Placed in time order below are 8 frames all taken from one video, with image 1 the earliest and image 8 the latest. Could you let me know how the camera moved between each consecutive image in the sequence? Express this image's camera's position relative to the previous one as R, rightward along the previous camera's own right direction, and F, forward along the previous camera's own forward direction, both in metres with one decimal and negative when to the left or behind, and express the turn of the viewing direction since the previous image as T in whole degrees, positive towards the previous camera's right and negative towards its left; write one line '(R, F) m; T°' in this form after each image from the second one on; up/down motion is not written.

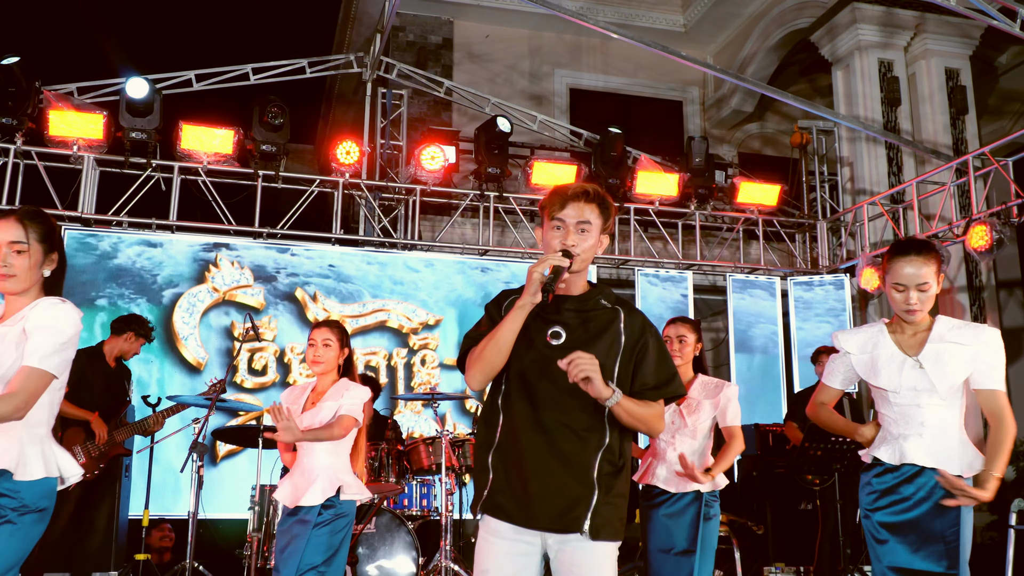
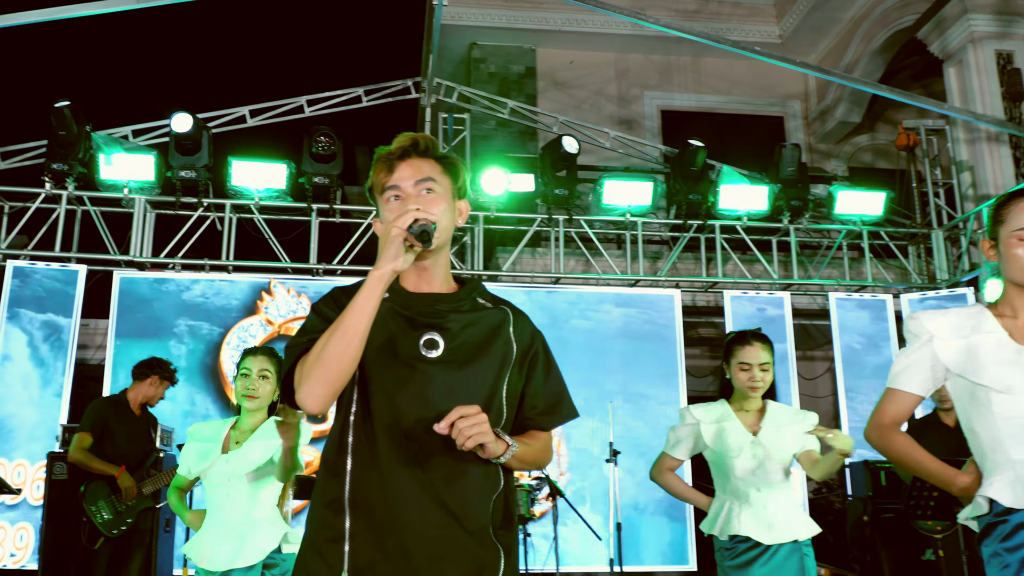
(+0.4, +0.7) m; -7°
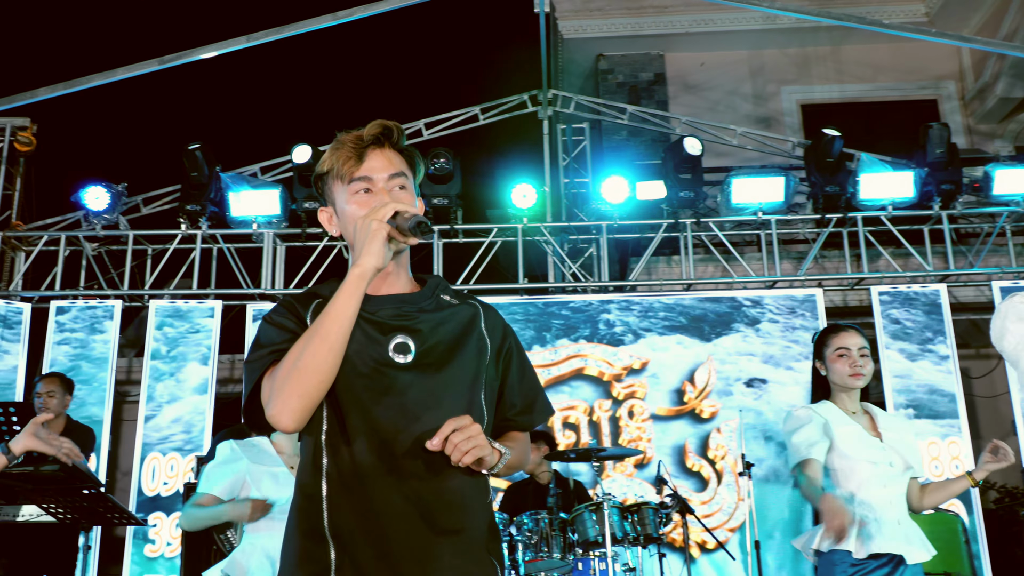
(+0.2, +0.2) m; -9°
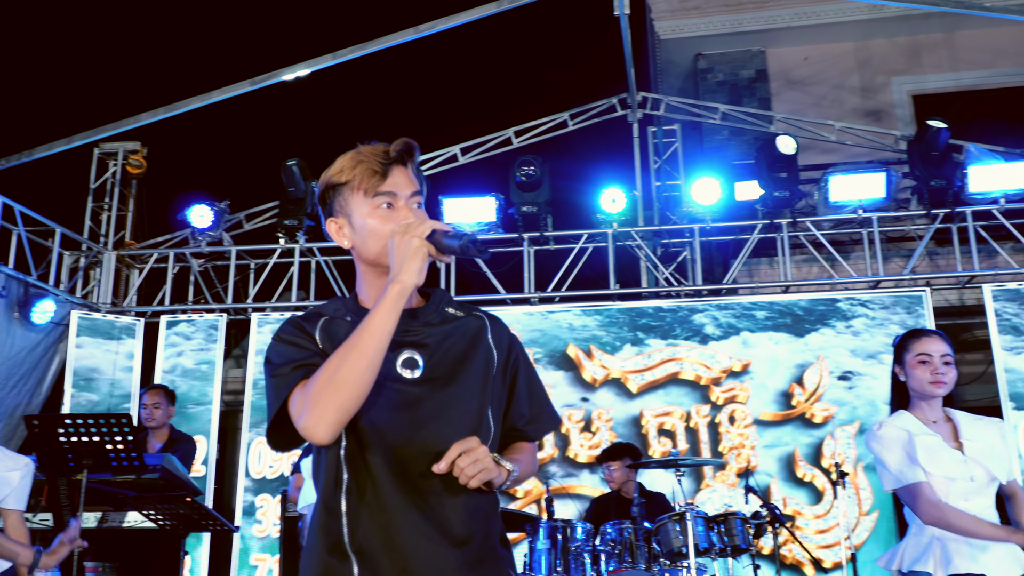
(+0.2, 0.0) m; -7°
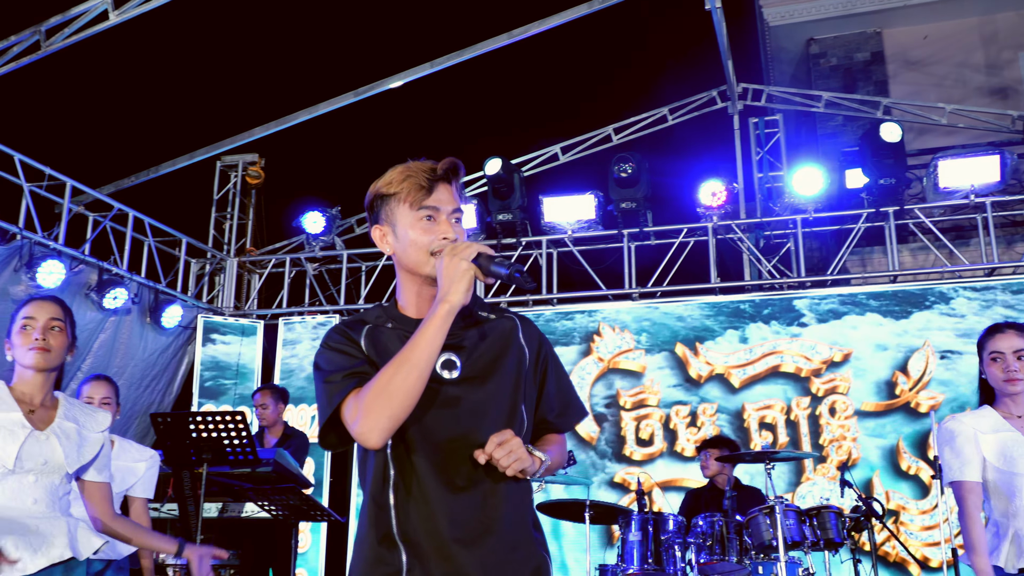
(+0.2, -0.1) m; -7°
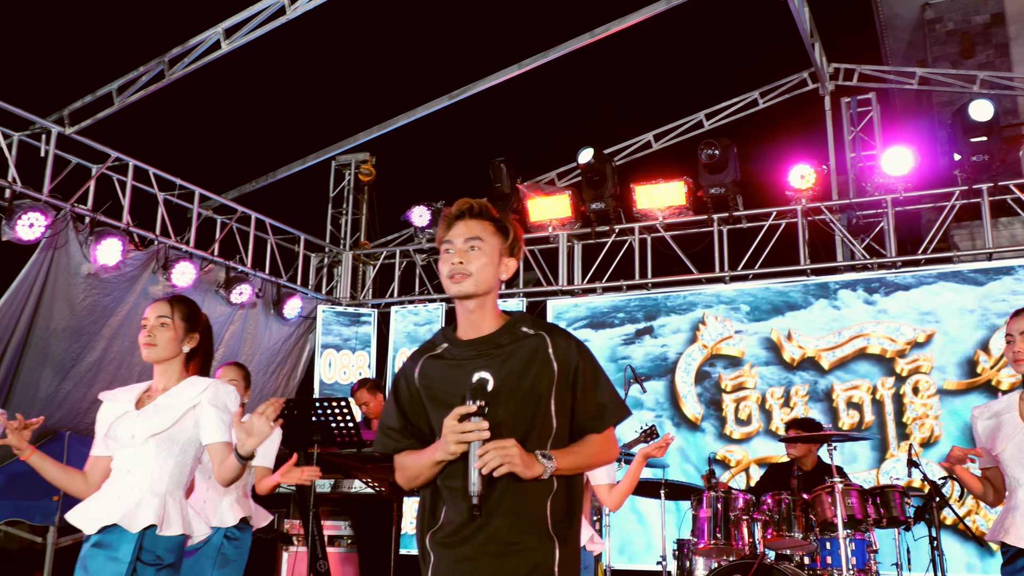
(+0.3, -0.4) m; -8°
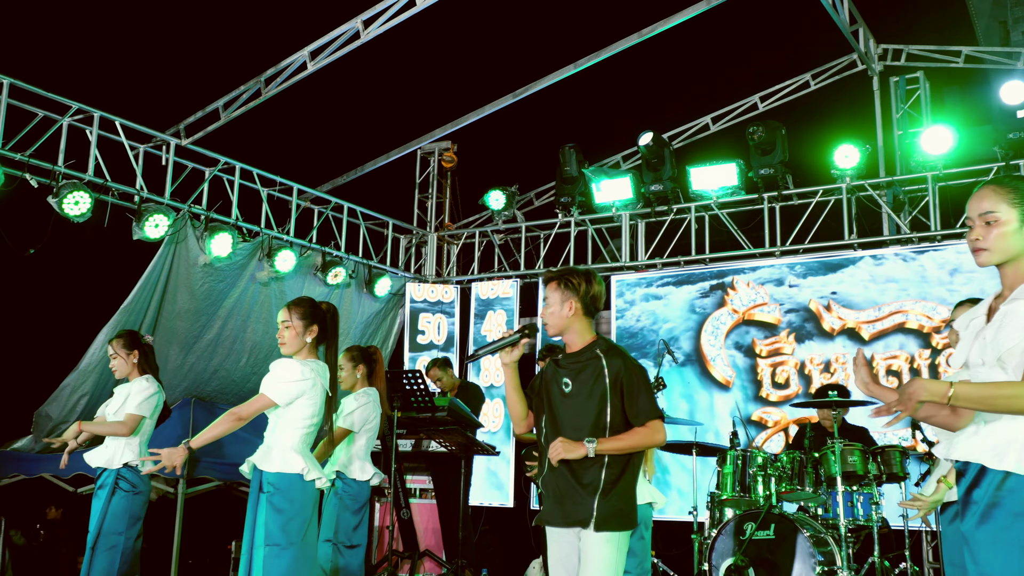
(+0.4, -0.8) m; -7°
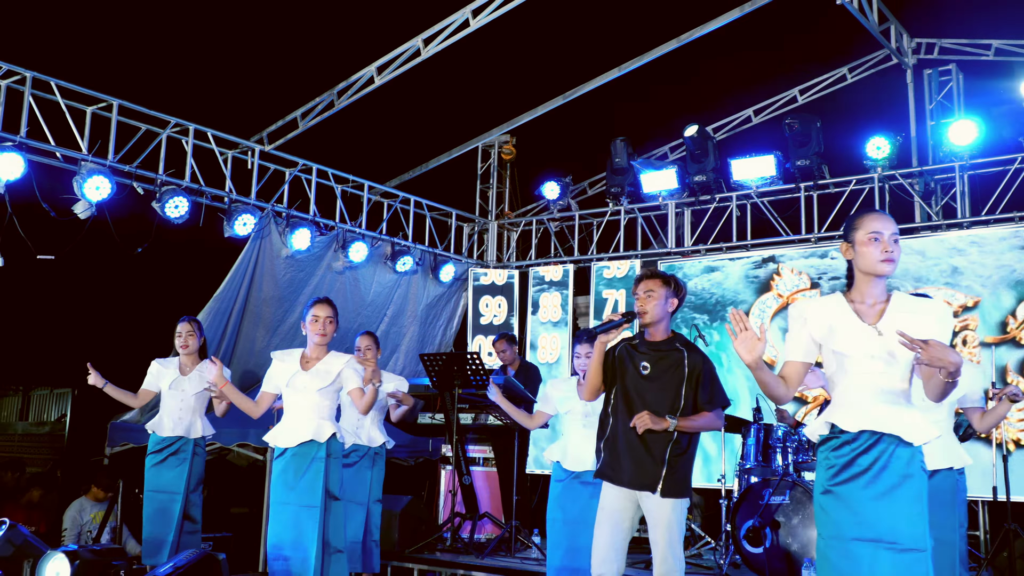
(+0.2, -0.7) m; -4°
